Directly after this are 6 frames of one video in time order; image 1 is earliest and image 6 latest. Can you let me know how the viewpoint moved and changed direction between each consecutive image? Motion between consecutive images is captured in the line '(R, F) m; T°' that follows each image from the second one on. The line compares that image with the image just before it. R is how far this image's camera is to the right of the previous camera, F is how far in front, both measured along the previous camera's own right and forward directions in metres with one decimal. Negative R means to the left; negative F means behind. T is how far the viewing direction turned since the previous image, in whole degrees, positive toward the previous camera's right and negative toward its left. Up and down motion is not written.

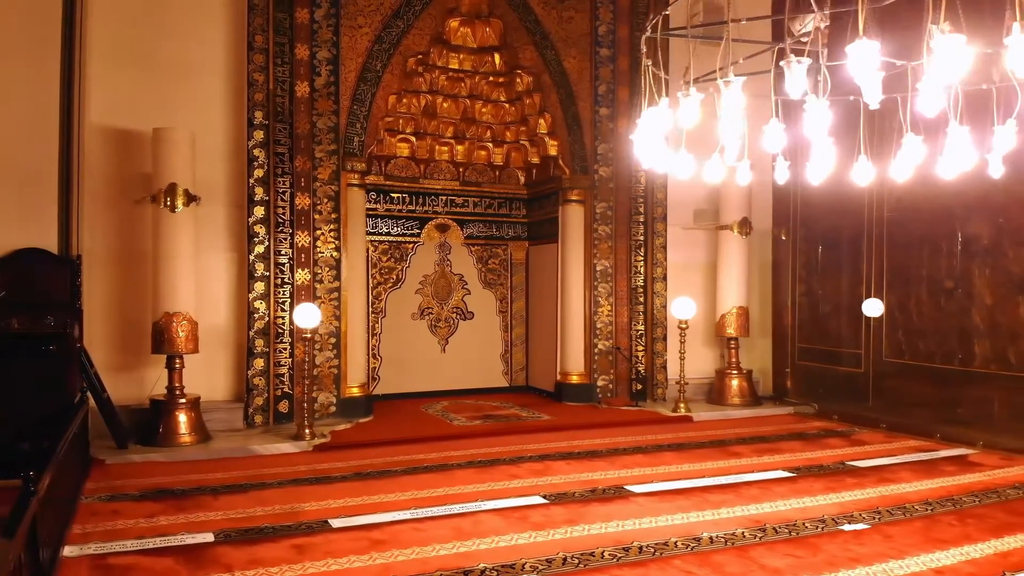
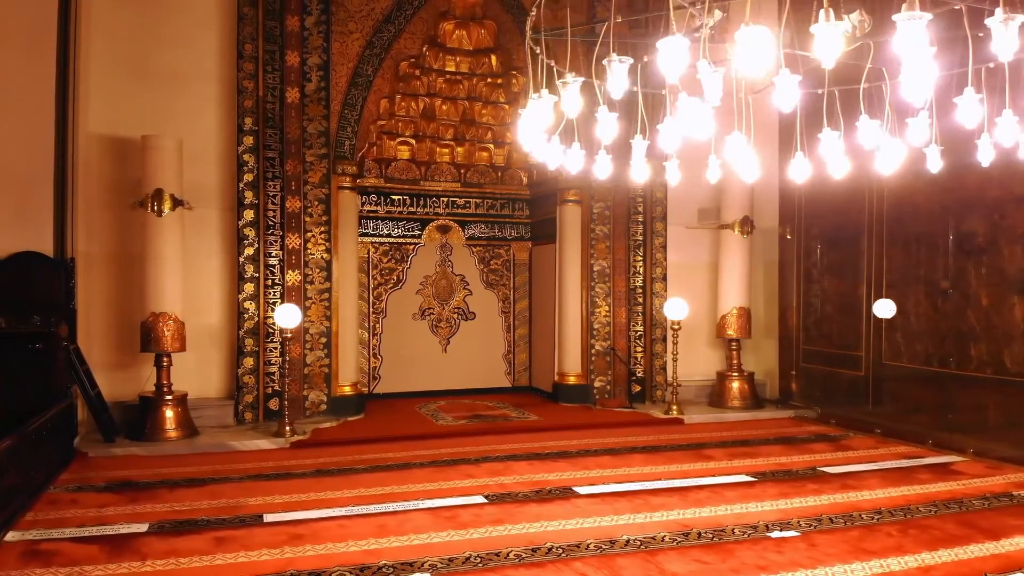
(+0.6, 0.0) m; -5°
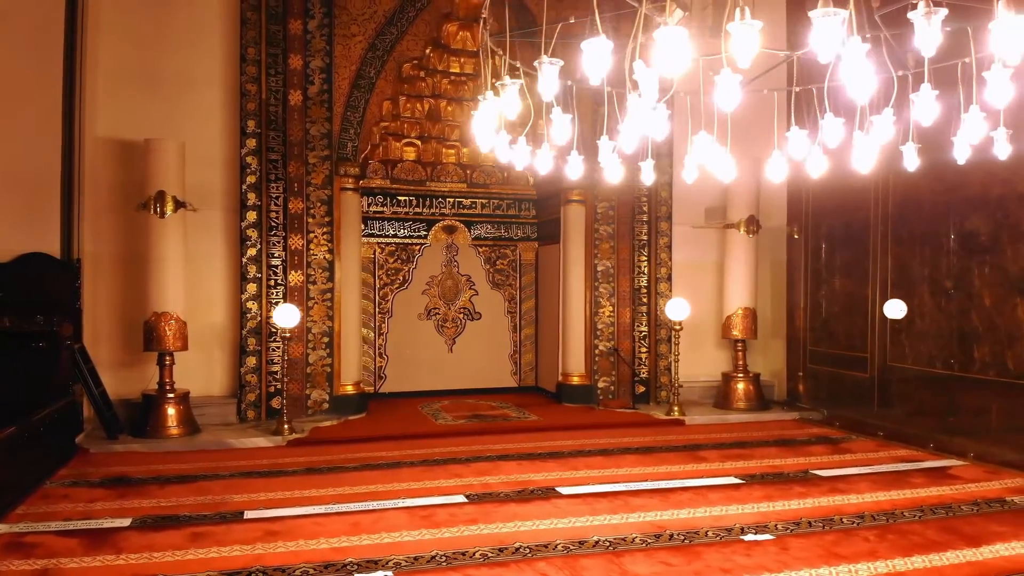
(+0.2, 0.0) m; -2°
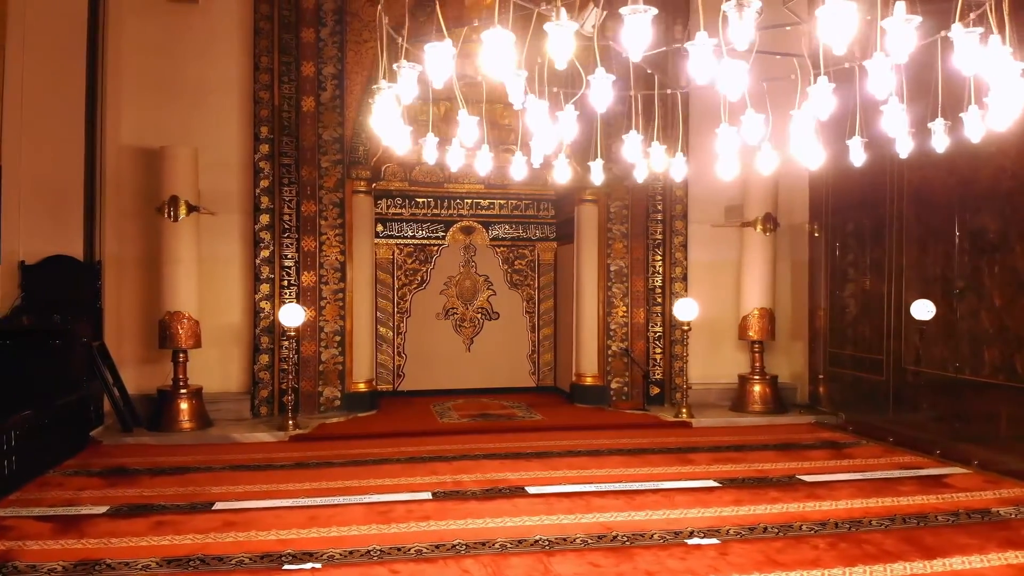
(+0.5, 0.0) m; -5°
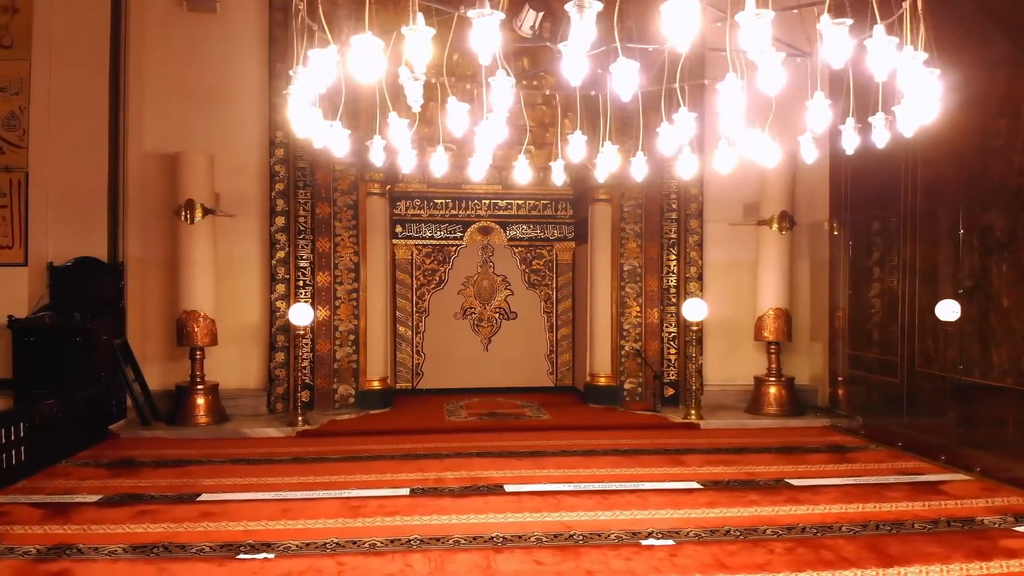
(+0.4, 0.0) m; -5°
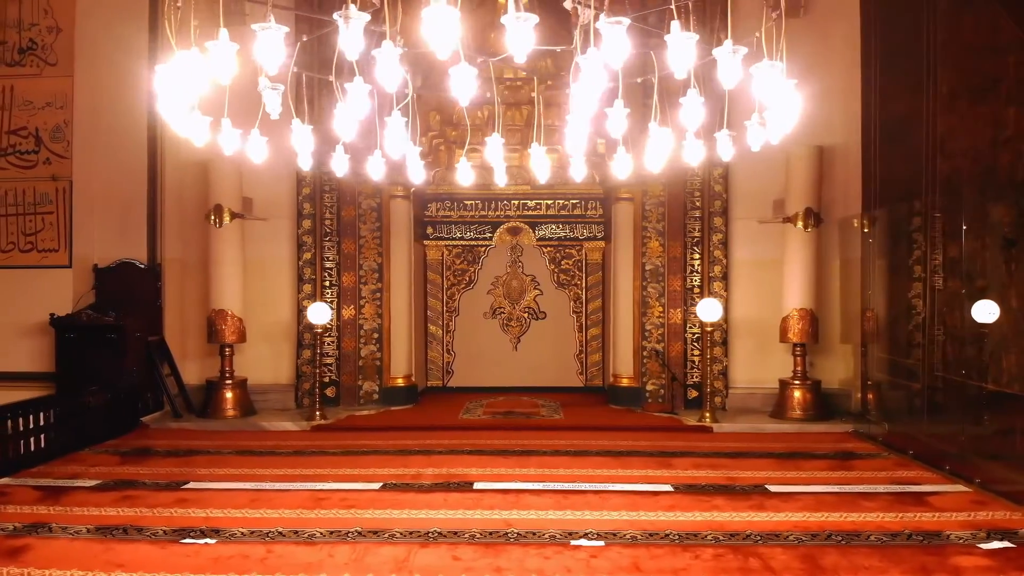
(+0.7, 0.0) m; -7°
